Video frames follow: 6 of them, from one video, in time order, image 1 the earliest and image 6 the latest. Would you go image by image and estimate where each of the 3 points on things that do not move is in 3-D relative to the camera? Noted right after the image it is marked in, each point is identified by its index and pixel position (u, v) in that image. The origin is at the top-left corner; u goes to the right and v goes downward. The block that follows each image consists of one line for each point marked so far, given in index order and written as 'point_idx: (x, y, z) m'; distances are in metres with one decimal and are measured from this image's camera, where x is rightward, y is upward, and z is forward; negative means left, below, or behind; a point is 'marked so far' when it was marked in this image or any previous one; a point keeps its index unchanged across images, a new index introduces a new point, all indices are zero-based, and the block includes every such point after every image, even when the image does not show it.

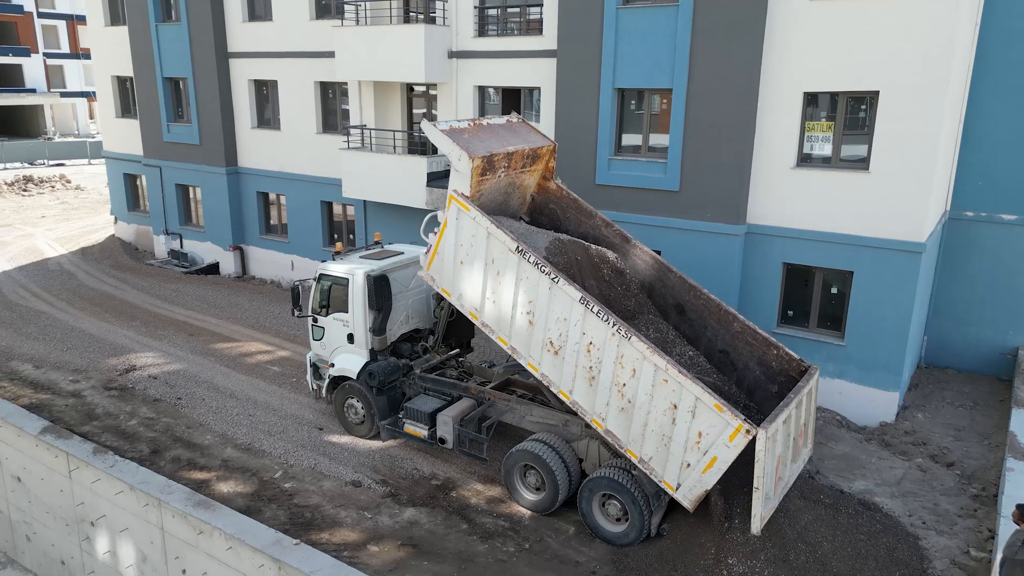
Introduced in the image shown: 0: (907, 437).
0: (+5.8, -2.2, +10.5) m
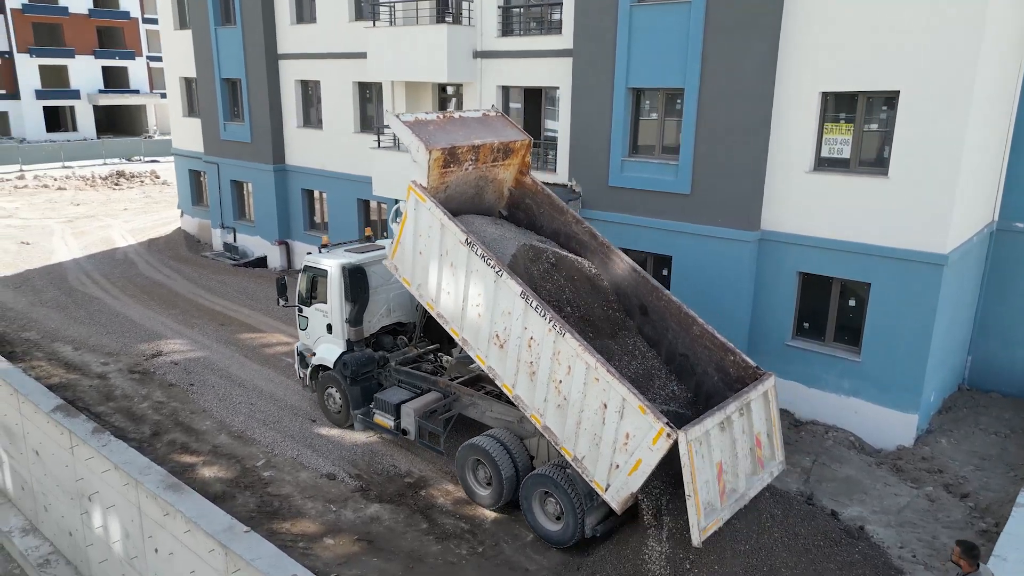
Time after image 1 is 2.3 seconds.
0: (+5.6, -2.4, +9.7) m
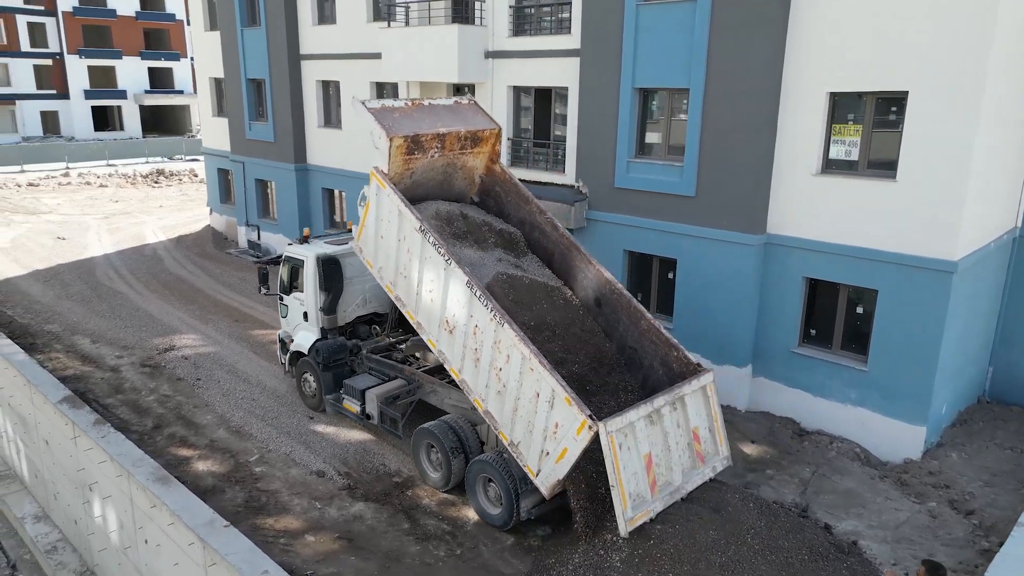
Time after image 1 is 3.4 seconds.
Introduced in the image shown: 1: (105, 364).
0: (+5.5, -2.5, +9.3) m
1: (-7.5, -1.4, +13.1) m
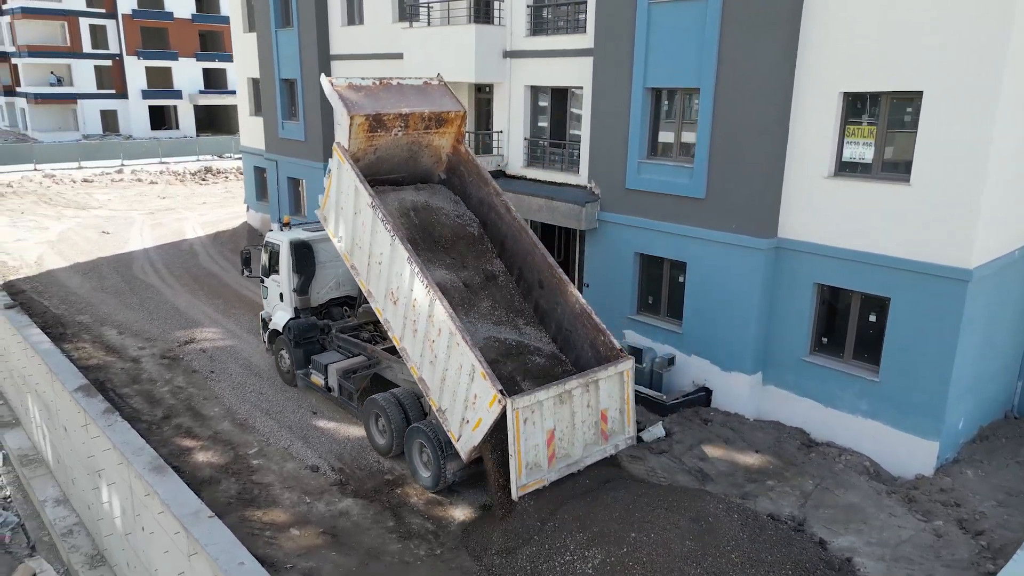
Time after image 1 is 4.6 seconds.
0: (+5.4, -2.6, +8.9) m
1: (-7.3, -1.3, +13.5) m
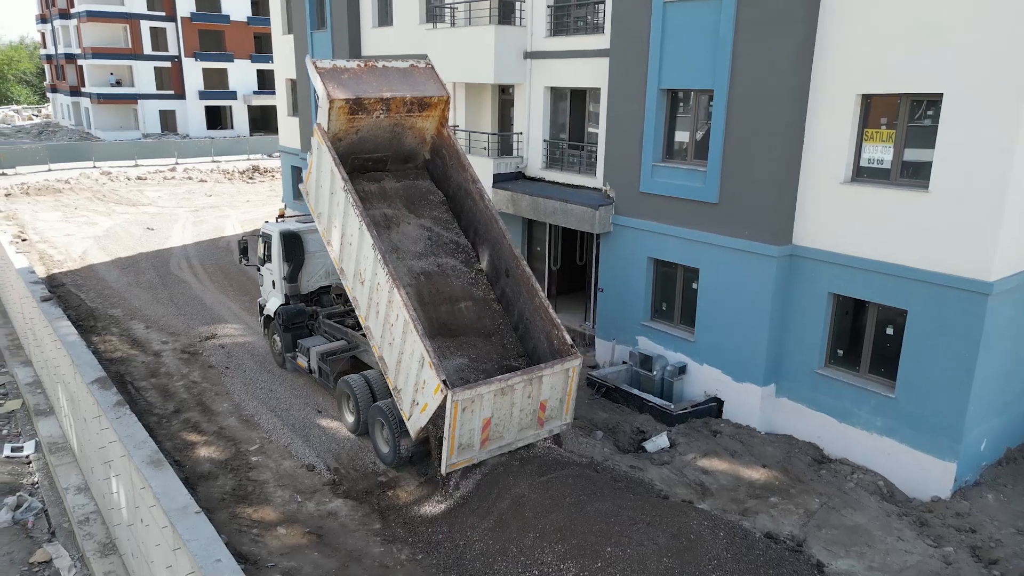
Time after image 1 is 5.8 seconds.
0: (+5.3, -2.8, +8.5) m
1: (-7.1, -1.2, +13.9) m
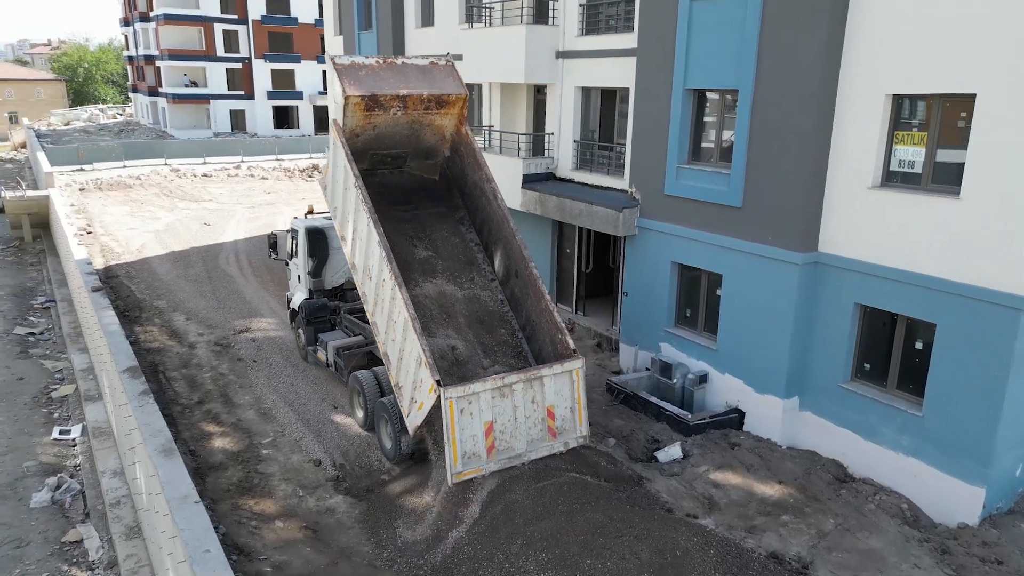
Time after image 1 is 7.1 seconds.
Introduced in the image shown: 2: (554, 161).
0: (+5.2, -2.9, +7.9) m
1: (-6.6, -1.1, +14.4) m
2: (+0.9, +2.6, +14.8) m
